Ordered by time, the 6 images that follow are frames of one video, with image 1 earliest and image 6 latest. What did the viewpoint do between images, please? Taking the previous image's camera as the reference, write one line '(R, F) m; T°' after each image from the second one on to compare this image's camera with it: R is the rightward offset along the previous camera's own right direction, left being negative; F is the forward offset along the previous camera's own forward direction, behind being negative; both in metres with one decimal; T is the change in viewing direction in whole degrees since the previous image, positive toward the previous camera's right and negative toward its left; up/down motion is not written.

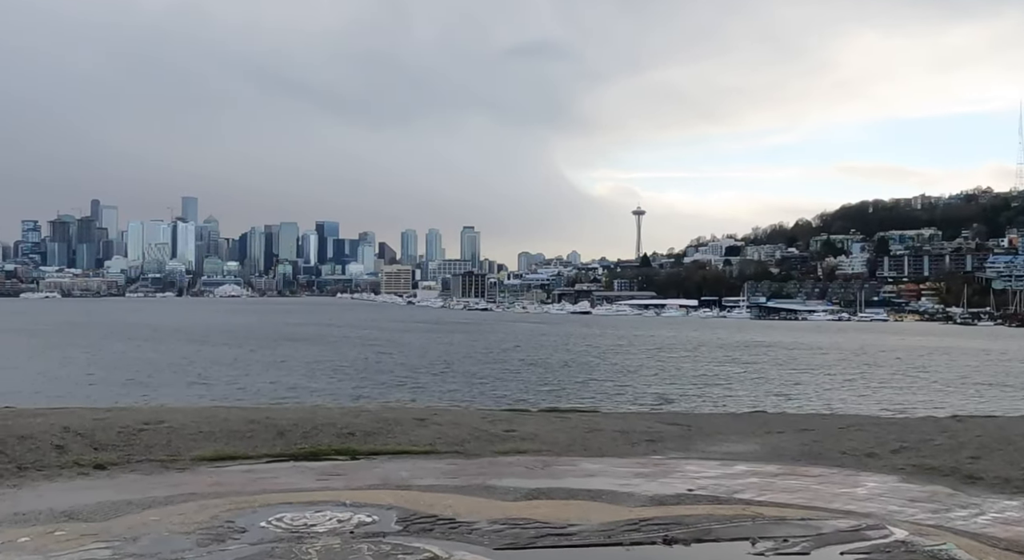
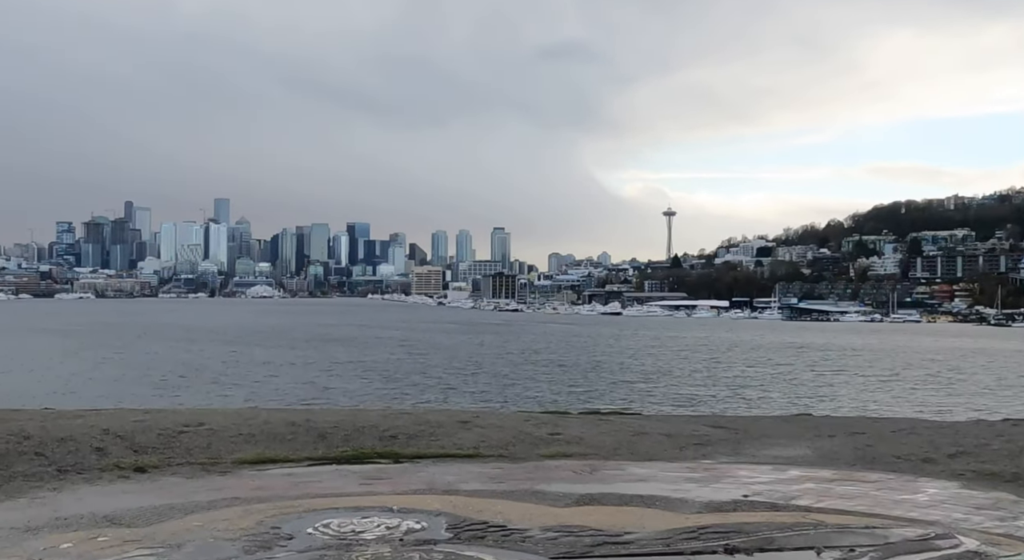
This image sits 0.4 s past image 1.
(-0.2, +0.3) m; -2°
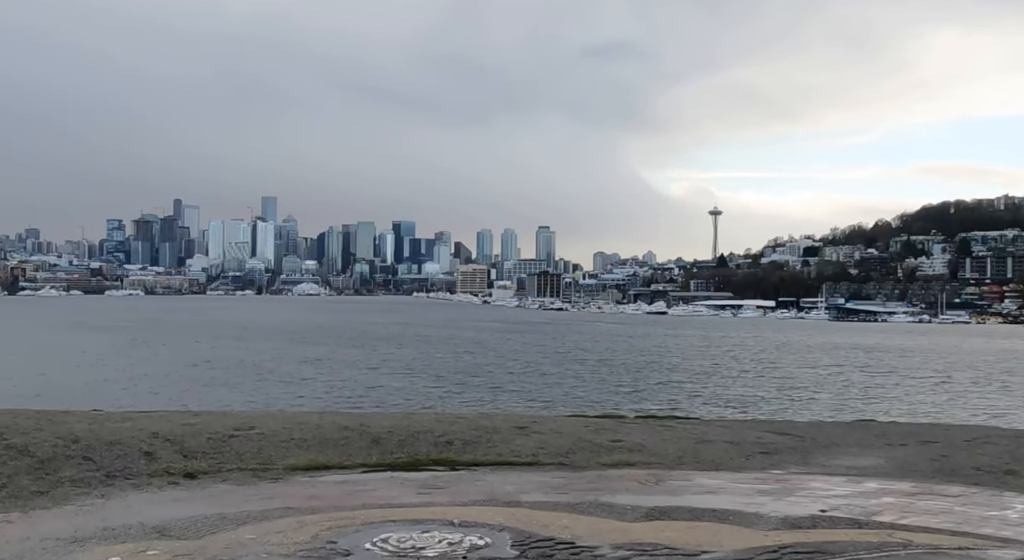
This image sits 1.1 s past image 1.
(-0.2, +0.4) m; -3°
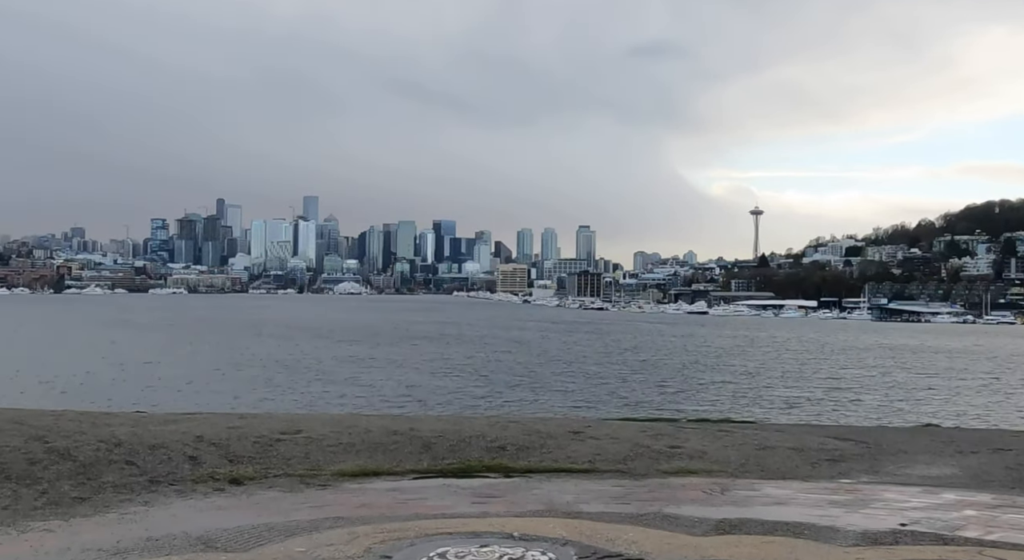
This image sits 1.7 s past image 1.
(-0.2, +0.4) m; -2°
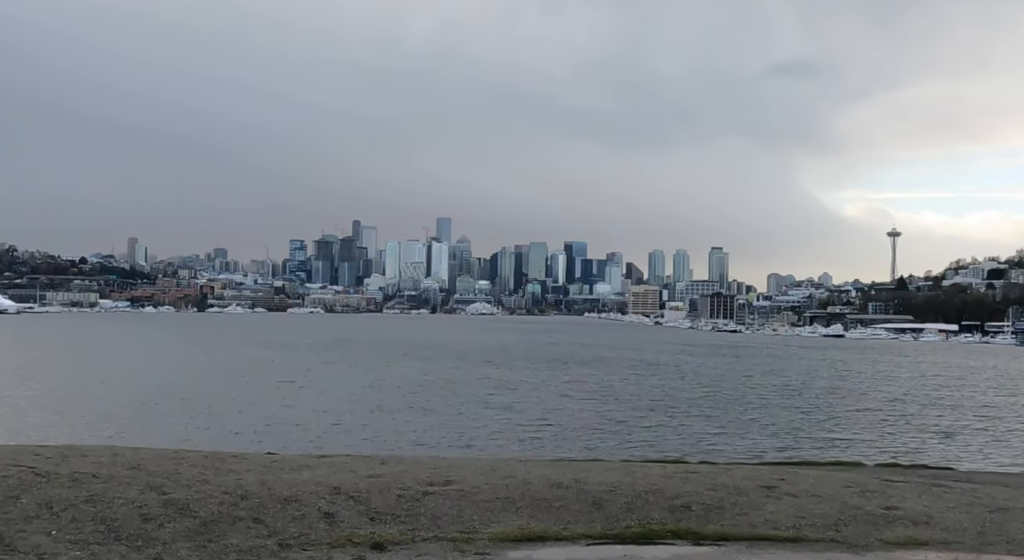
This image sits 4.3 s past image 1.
(-0.5, +1.3) m; -8°
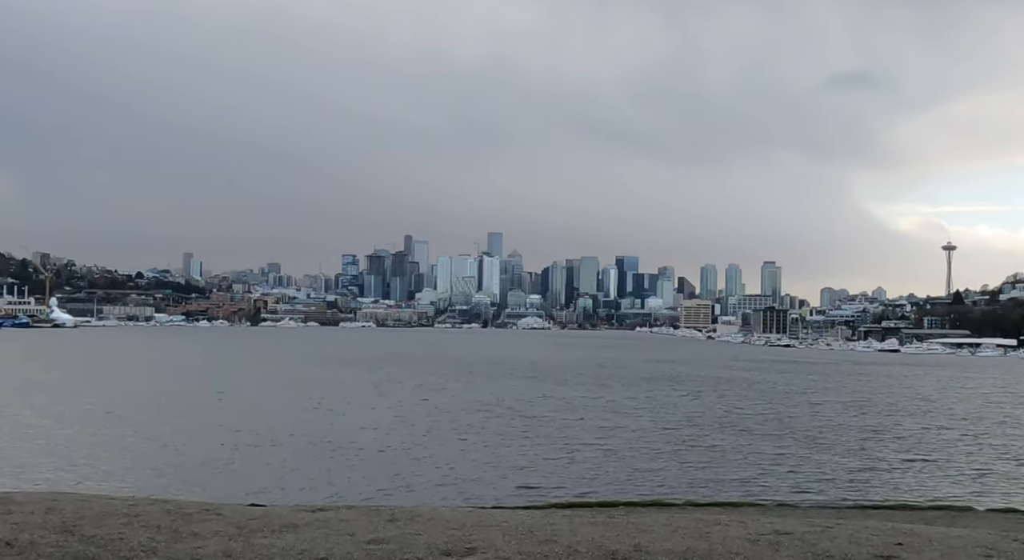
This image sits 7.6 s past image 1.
(+0.1, +1.6) m; -3°
